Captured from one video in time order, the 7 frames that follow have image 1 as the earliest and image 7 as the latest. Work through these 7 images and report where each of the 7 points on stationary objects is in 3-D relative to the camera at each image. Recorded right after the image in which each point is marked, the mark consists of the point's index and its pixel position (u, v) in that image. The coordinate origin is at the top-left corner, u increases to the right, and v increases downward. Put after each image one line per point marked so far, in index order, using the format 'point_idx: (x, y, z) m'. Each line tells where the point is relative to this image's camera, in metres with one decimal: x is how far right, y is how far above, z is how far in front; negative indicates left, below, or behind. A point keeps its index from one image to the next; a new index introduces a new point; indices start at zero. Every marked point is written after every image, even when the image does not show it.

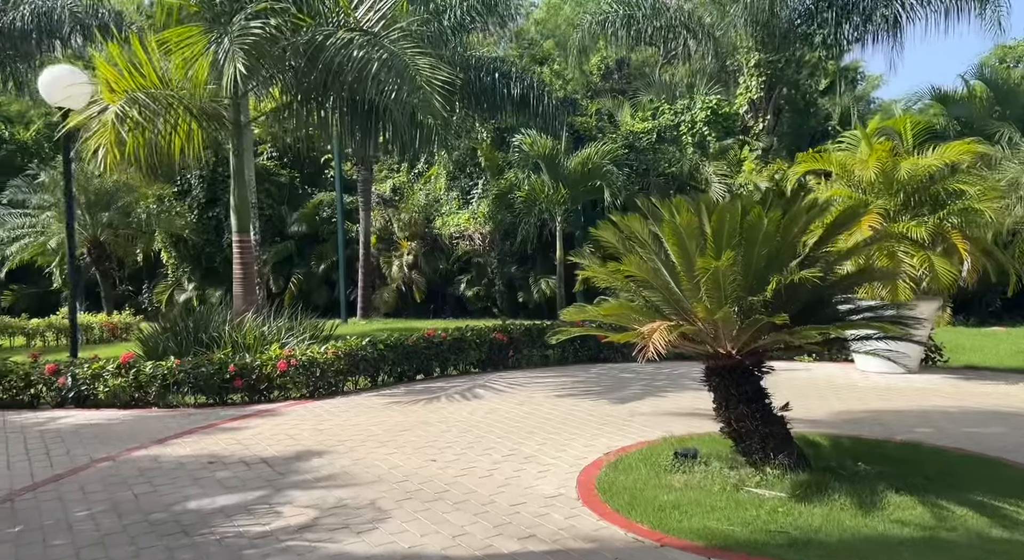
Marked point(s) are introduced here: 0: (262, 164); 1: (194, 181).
0: (-6.0, +2.8, +18.3) m
1: (-7.5, +2.3, +18.1) m
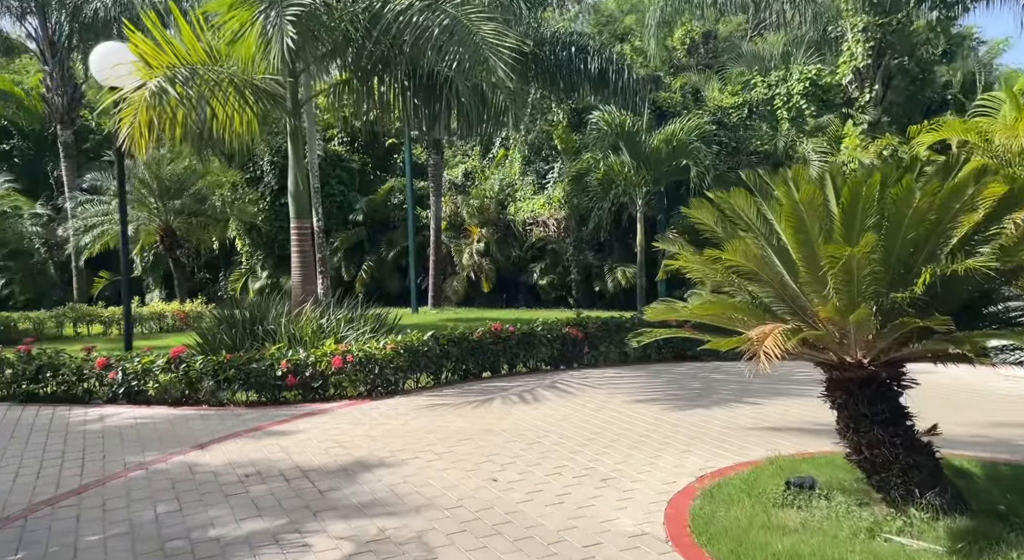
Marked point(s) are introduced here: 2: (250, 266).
0: (-4.2, +3.1, +18.0) m
1: (-5.8, +2.6, +17.9) m
2: (-6.2, +0.3, +18.3) m
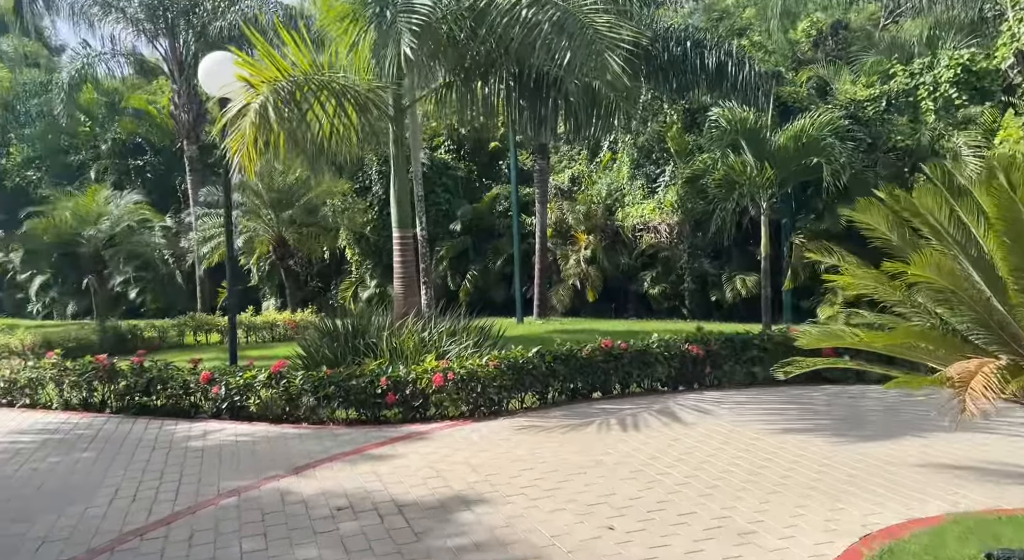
0: (-1.7, +2.9, +17.9) m
1: (-3.3, +2.4, +18.0) m
2: (-3.6, +0.1, +18.4) m
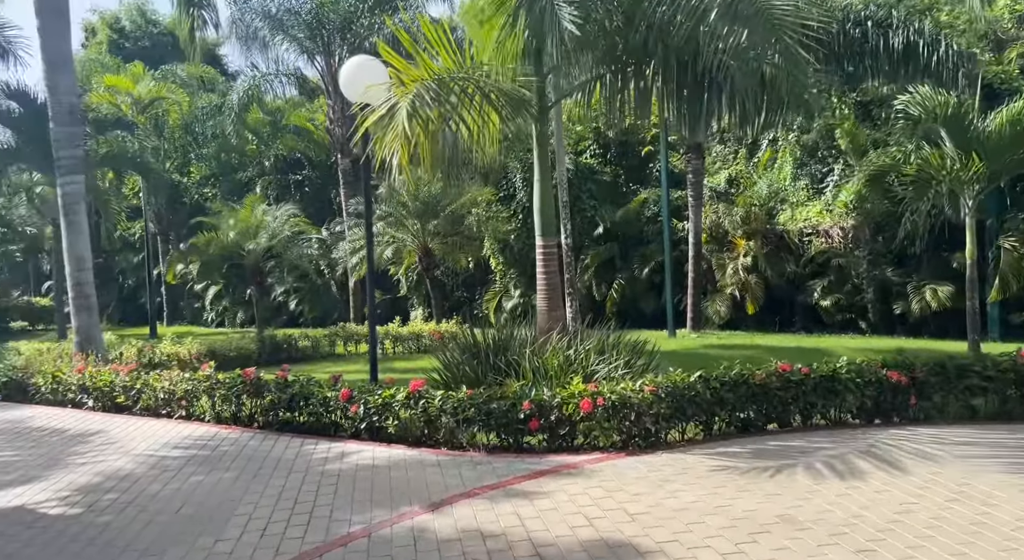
0: (+1.7, +2.6, +17.2) m
1: (+0.1, +2.2, +17.6) m
2: (-0.2, -0.1, +18.1) m
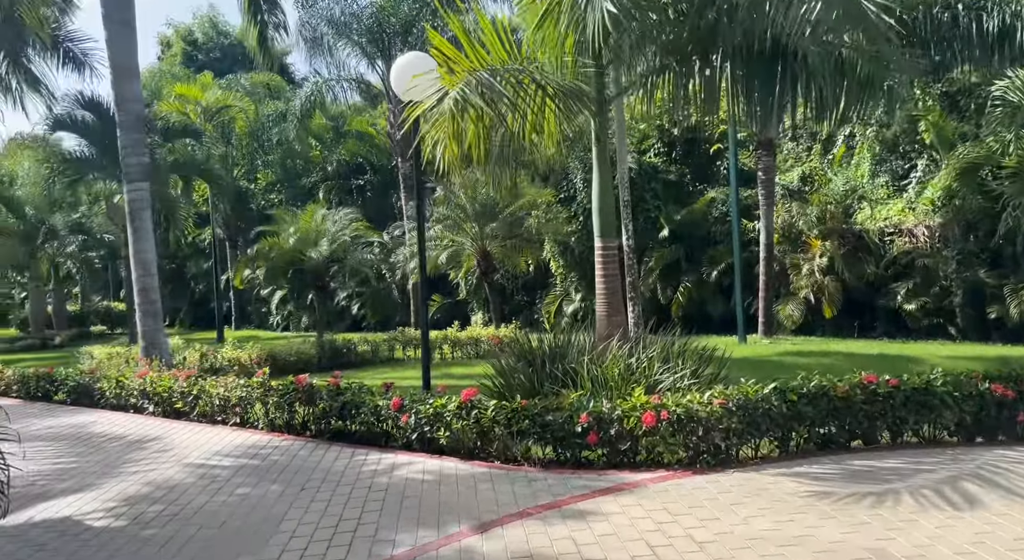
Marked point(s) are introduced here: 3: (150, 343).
0: (+3.0, +2.6, +16.7) m
1: (+1.5, +2.1, +17.2) m
2: (+1.3, -0.2, +17.7) m
3: (-5.9, -1.0, +12.5) m
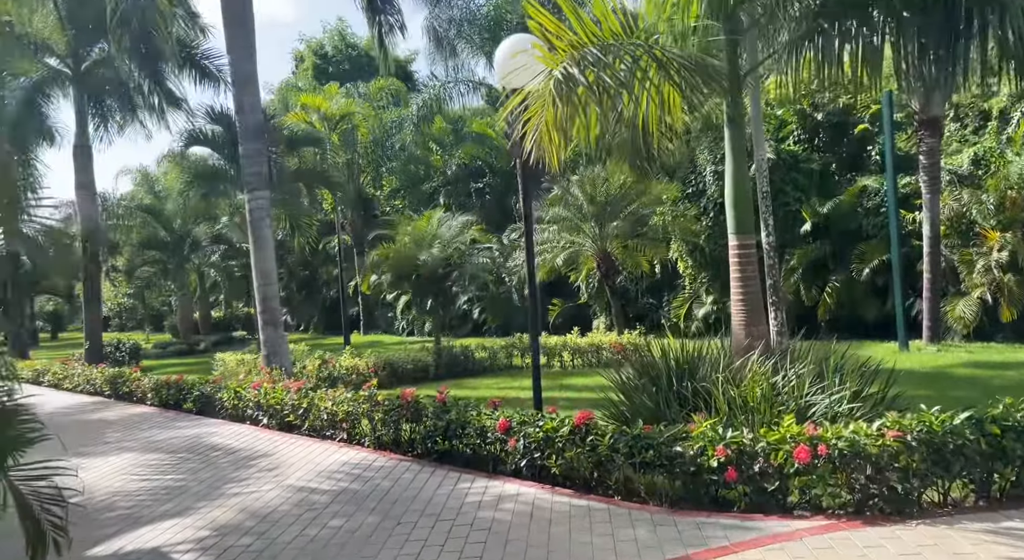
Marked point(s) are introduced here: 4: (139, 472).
0: (+5.5, +2.6, +15.2) m
1: (+4.1, +2.1, +15.9) m
2: (+4.0, -0.2, +16.4) m
3: (-3.9, -1.2, +12.5) m
4: (-3.7, -1.9, +7.6) m
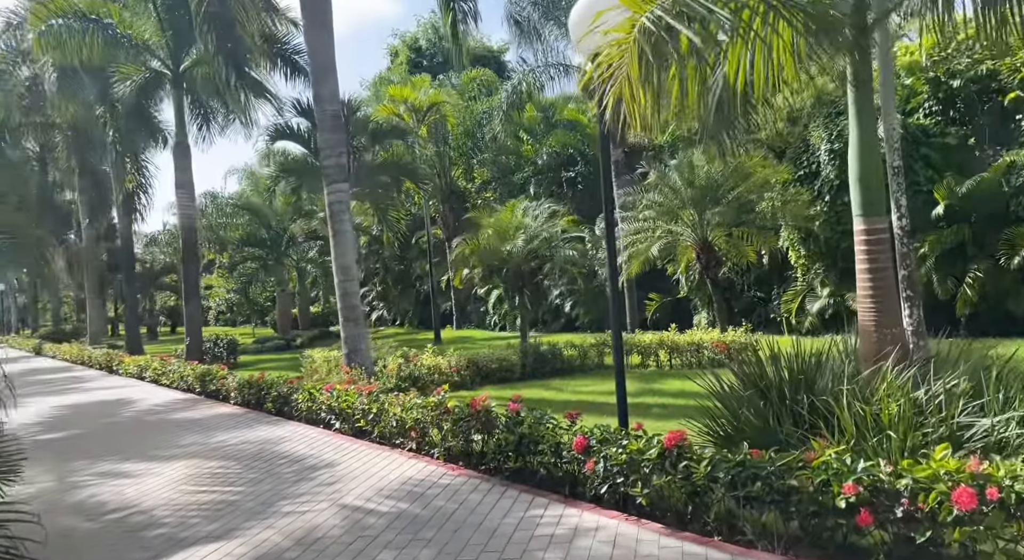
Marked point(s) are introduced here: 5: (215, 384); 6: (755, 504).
0: (+7.1, +2.7, +13.5) m
1: (+5.8, +2.3, +14.4) m
2: (+5.8, 0.0, +14.9) m
3: (-2.5, -1.1, +12.1) m
4: (-2.9, -1.9, +7.2) m
5: (-5.1, -1.8, +13.1) m
6: (+1.3, -1.3, +4.3) m
